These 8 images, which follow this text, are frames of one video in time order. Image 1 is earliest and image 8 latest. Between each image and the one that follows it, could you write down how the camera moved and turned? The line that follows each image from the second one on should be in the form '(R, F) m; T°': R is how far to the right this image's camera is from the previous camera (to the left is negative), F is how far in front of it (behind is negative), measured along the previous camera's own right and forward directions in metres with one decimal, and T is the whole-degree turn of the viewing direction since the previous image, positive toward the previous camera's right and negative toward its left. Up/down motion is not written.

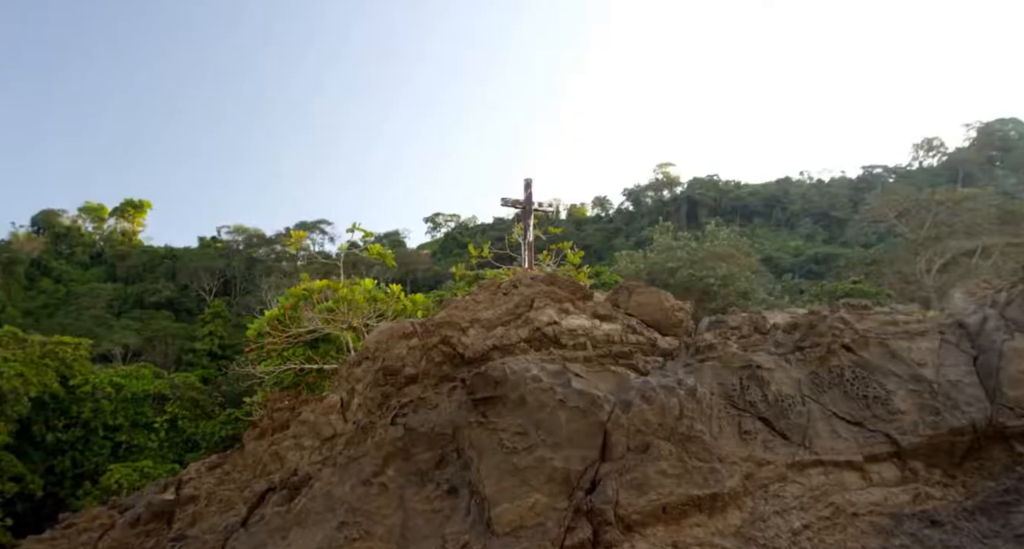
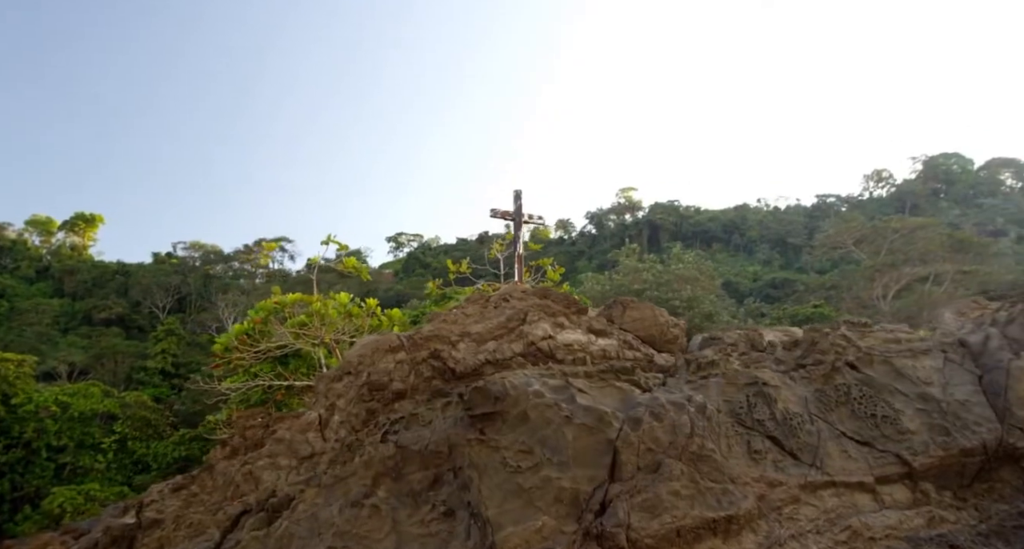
(-0.2, +0.3) m; +3°
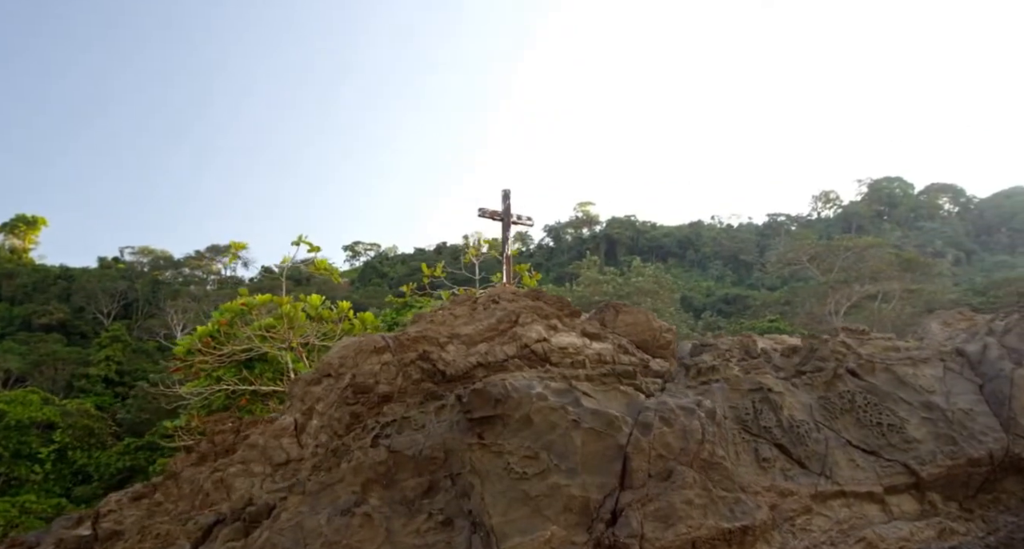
(-0.2, +0.2) m; +3°
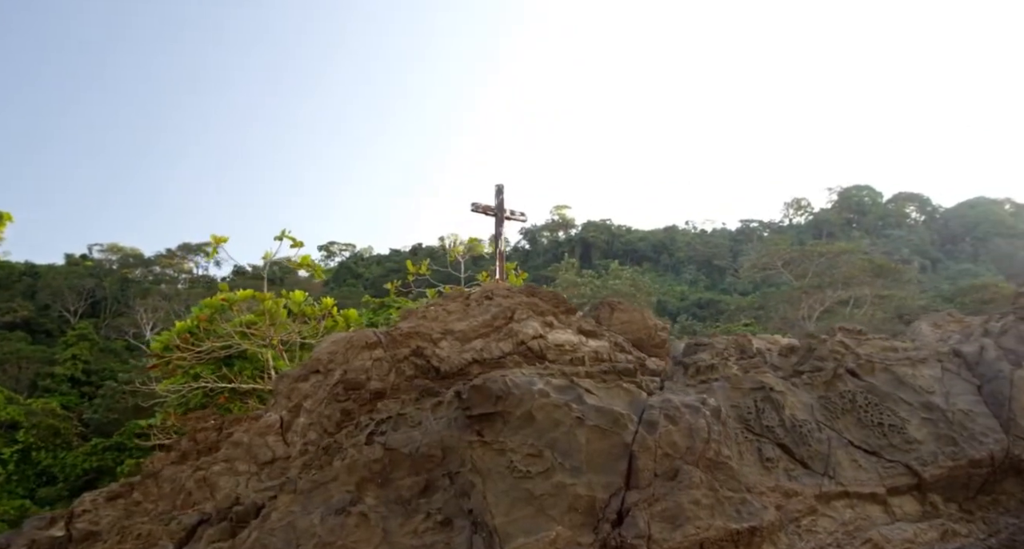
(-0.1, +0.1) m; +2°
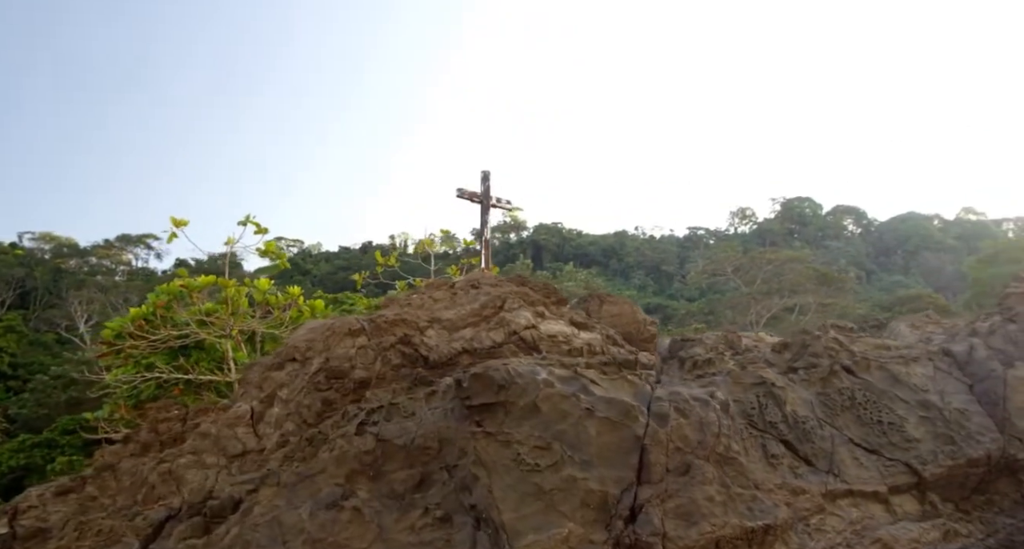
(-0.3, +0.2) m; +4°
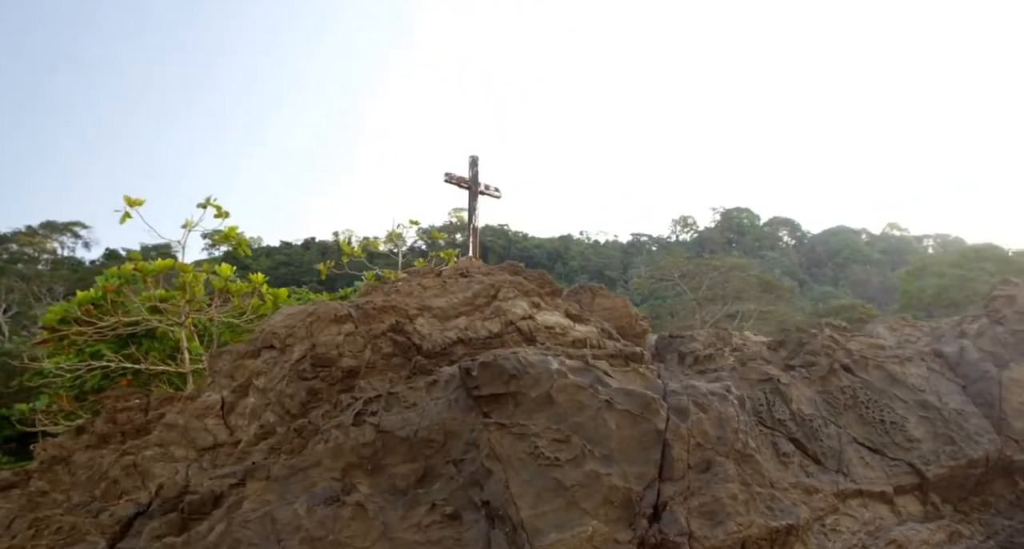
(-0.3, +0.2) m; +4°
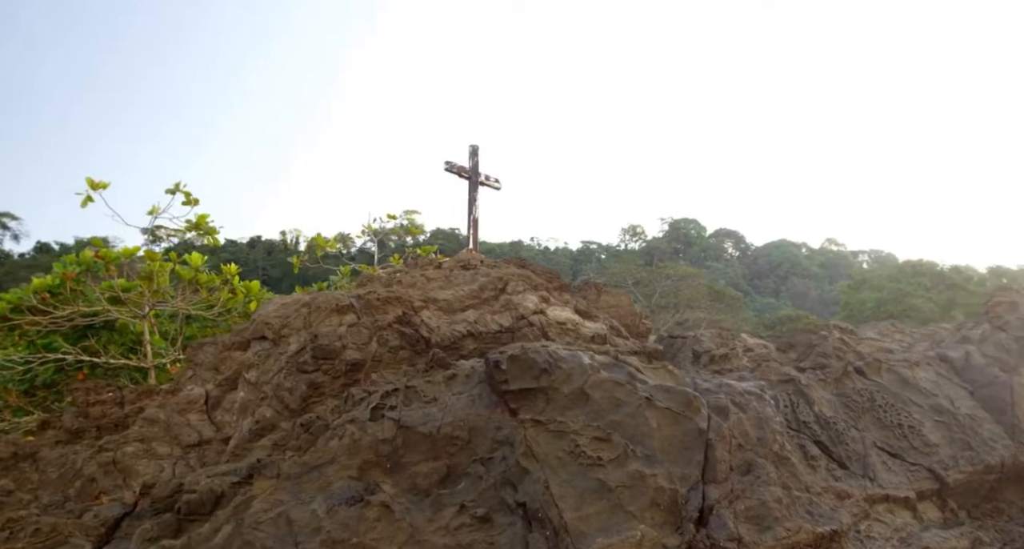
(-0.4, +0.2) m; +3°
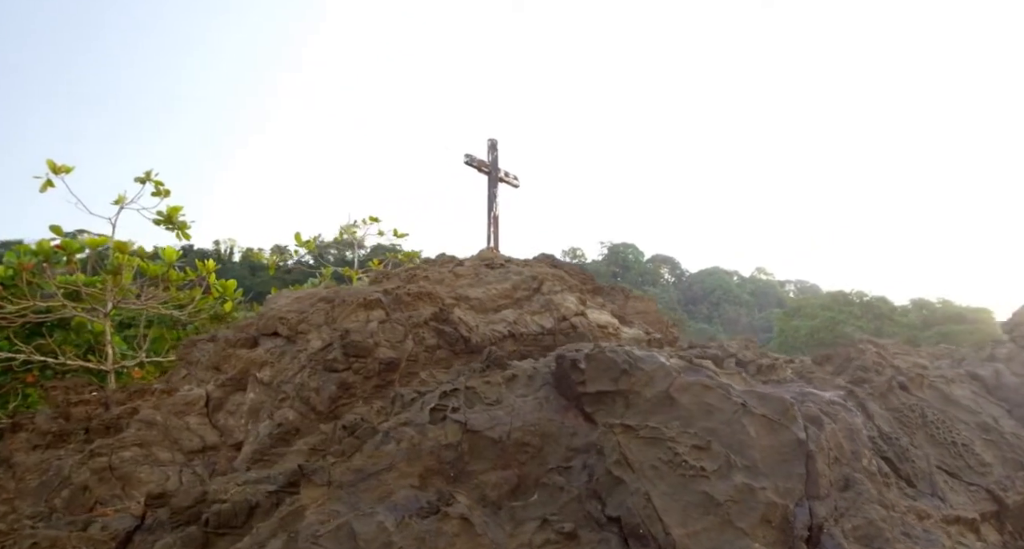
(-0.6, +0.3) m; +4°
